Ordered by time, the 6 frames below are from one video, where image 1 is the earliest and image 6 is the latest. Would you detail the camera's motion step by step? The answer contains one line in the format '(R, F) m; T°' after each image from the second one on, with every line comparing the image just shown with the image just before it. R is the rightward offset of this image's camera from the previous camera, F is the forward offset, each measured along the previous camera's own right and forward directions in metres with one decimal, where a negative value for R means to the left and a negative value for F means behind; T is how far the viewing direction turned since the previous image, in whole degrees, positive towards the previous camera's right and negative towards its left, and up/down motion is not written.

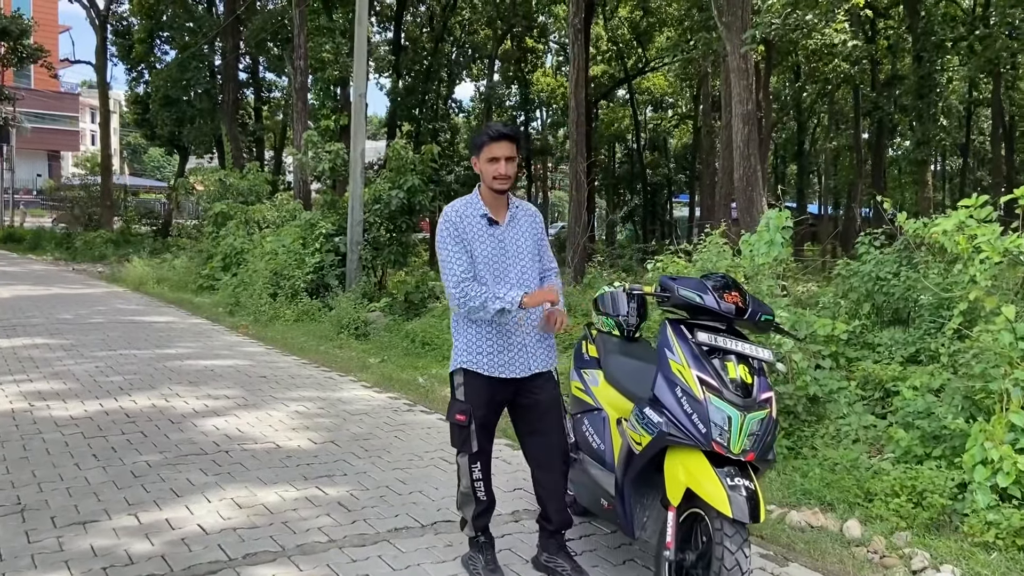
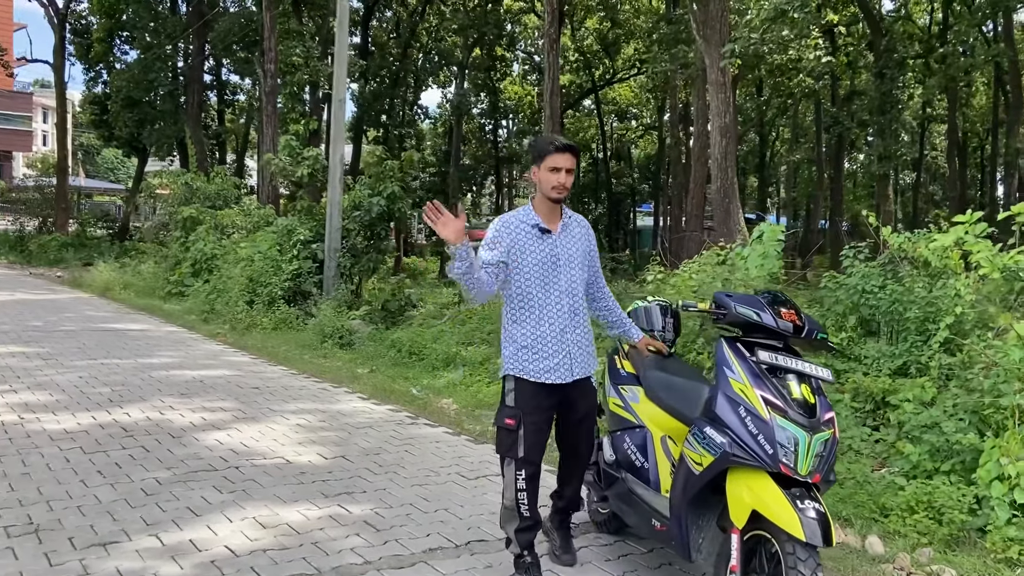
(-0.3, +0.1) m; +3°
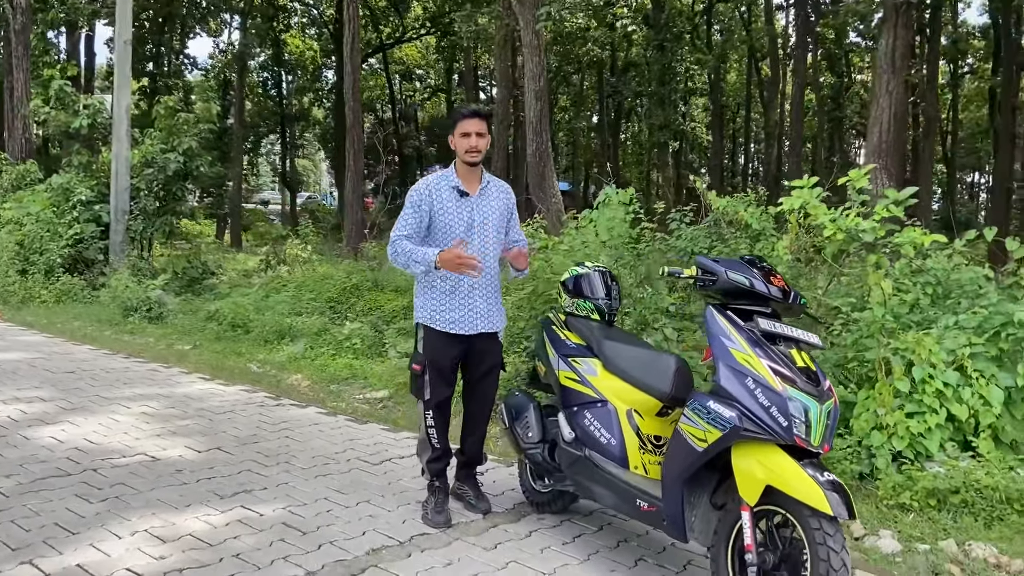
(-0.6, +0.4) m; +15°
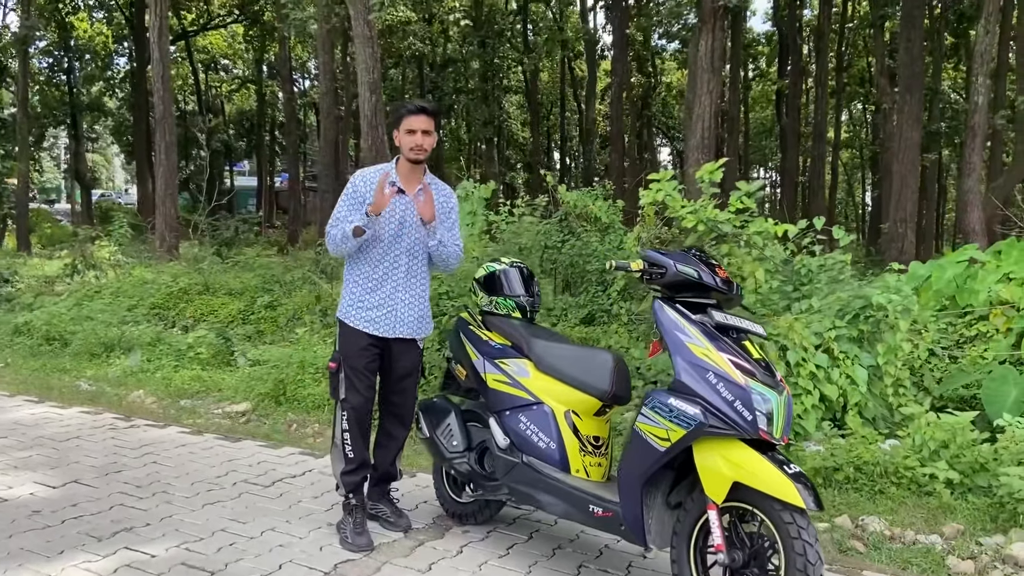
(-0.4, +0.2) m; +12°
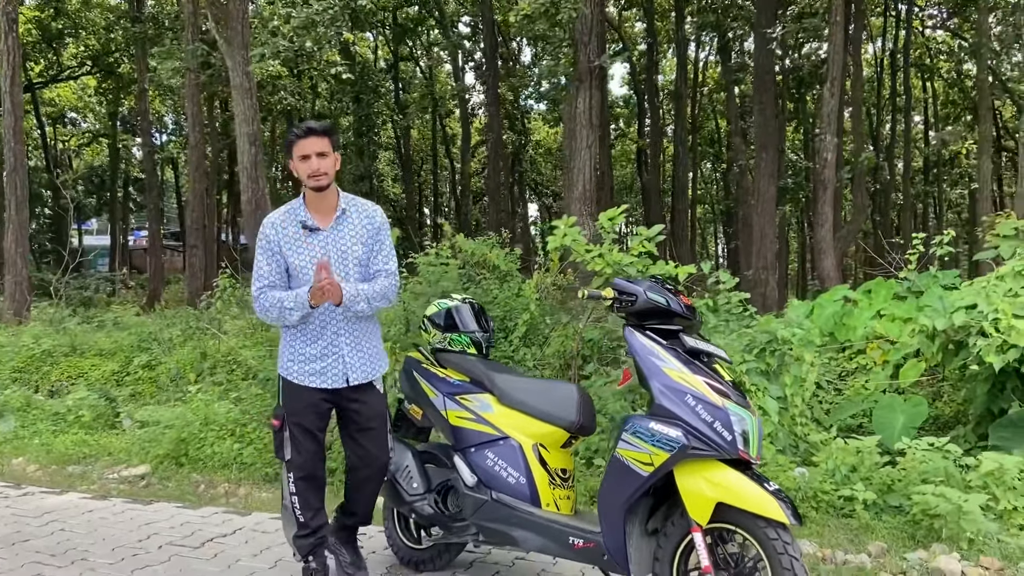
(-0.3, 0.0) m; +9°
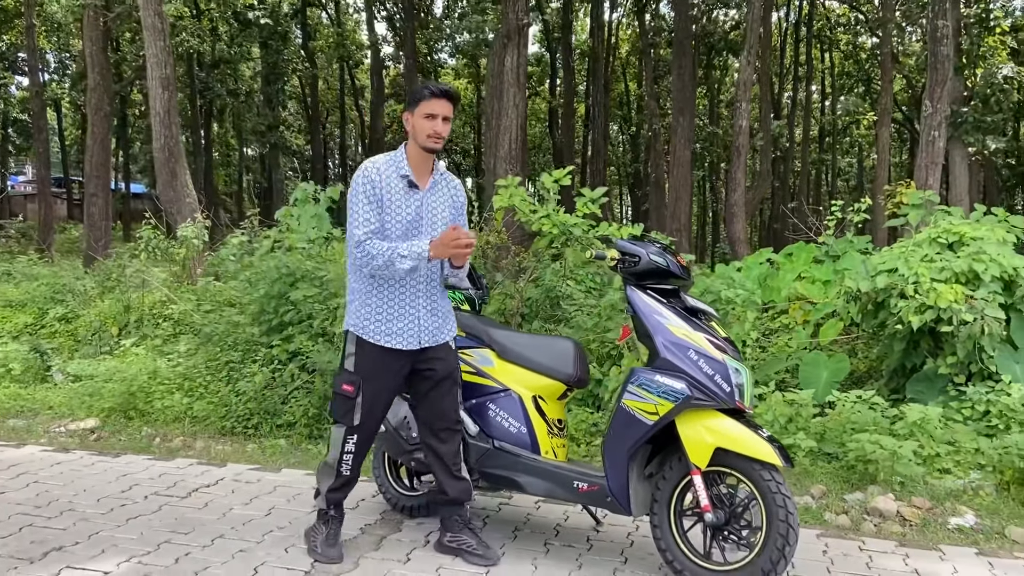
(-0.4, -0.1) m; +6°
